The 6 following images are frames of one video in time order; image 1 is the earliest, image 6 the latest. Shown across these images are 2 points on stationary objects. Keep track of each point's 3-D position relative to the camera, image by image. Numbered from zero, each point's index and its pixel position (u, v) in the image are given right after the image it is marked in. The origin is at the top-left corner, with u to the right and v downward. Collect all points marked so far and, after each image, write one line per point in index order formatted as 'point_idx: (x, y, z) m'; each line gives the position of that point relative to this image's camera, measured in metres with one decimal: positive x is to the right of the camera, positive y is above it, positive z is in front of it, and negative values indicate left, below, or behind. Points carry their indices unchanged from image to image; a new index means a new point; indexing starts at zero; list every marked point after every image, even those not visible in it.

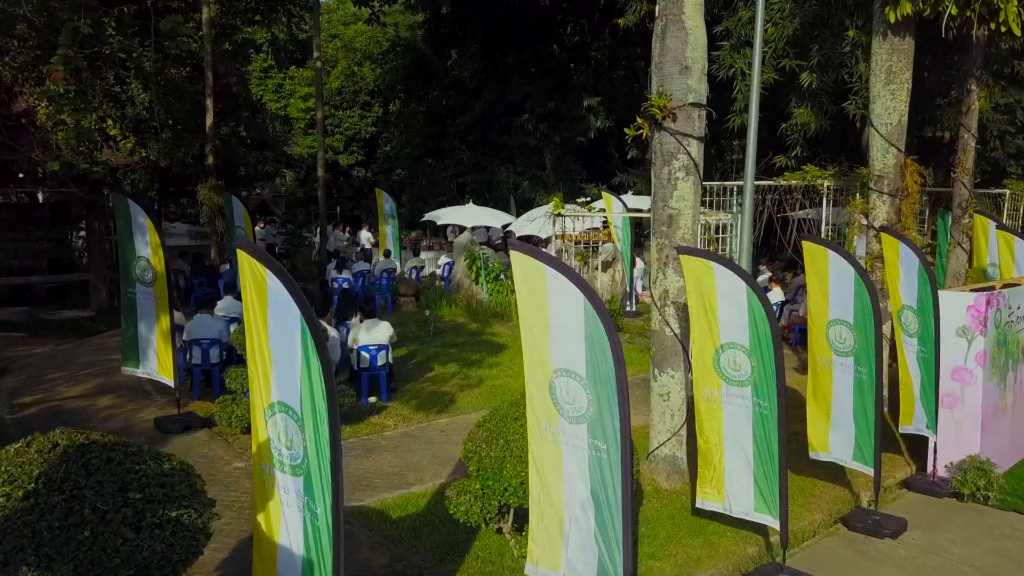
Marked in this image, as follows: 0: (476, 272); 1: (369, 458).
0: (-0.9, +0.4, +15.2) m
1: (-1.6, -2.0, +7.2) m
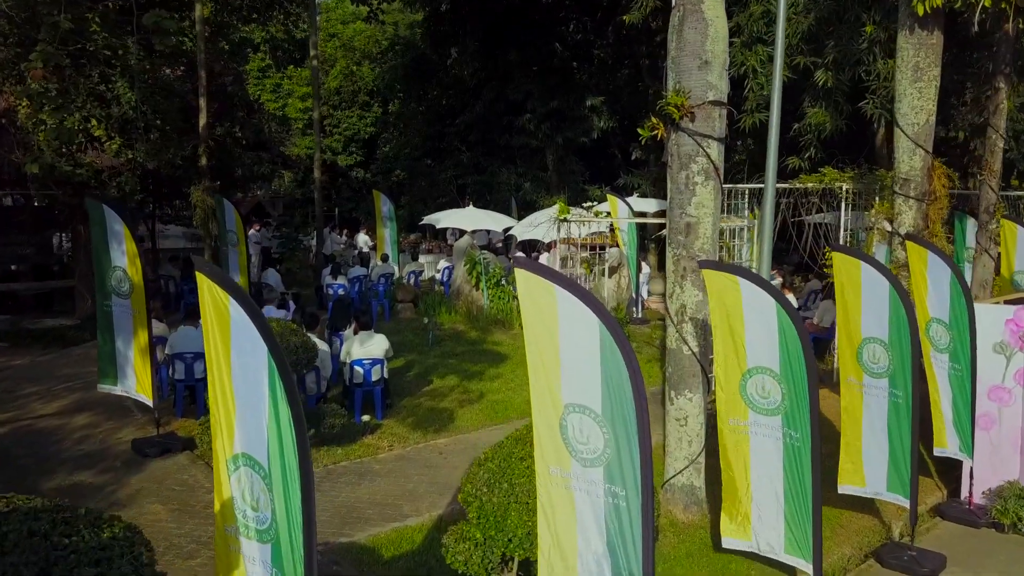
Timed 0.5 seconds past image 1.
0: (-0.8, +0.3, +14.7) m
1: (-1.6, -2.1, +6.7) m
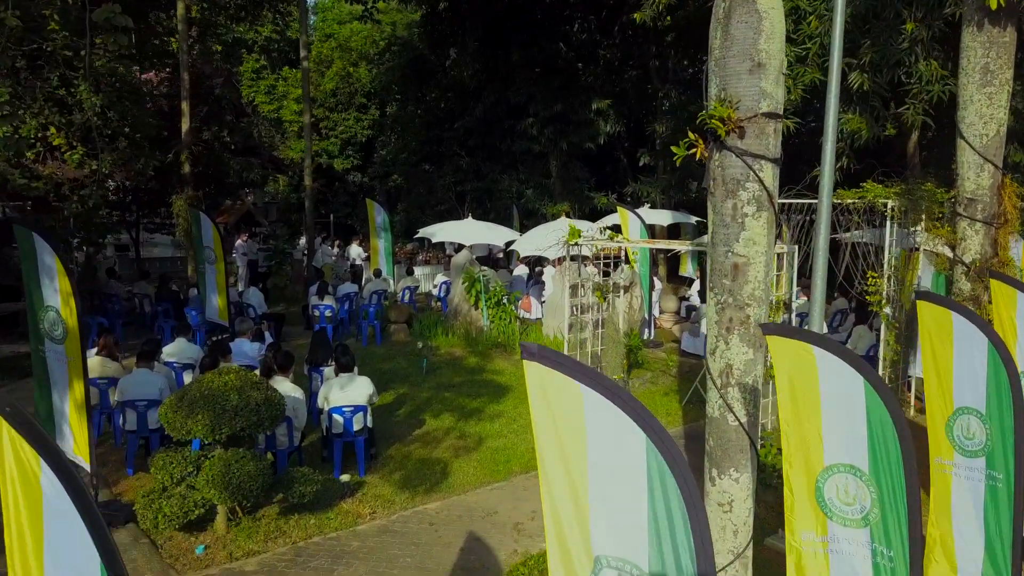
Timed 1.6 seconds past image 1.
0: (-0.8, -0.2, +13.6) m
1: (-1.6, -2.5, +5.6) m
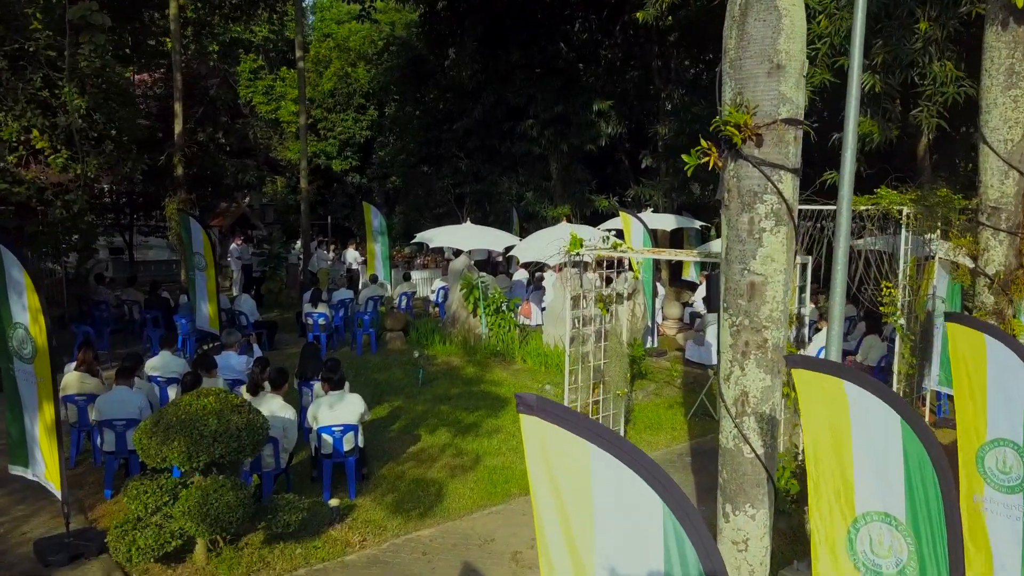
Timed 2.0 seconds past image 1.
0: (-0.8, -0.3, +13.2) m
1: (-1.6, -2.7, +5.2) m
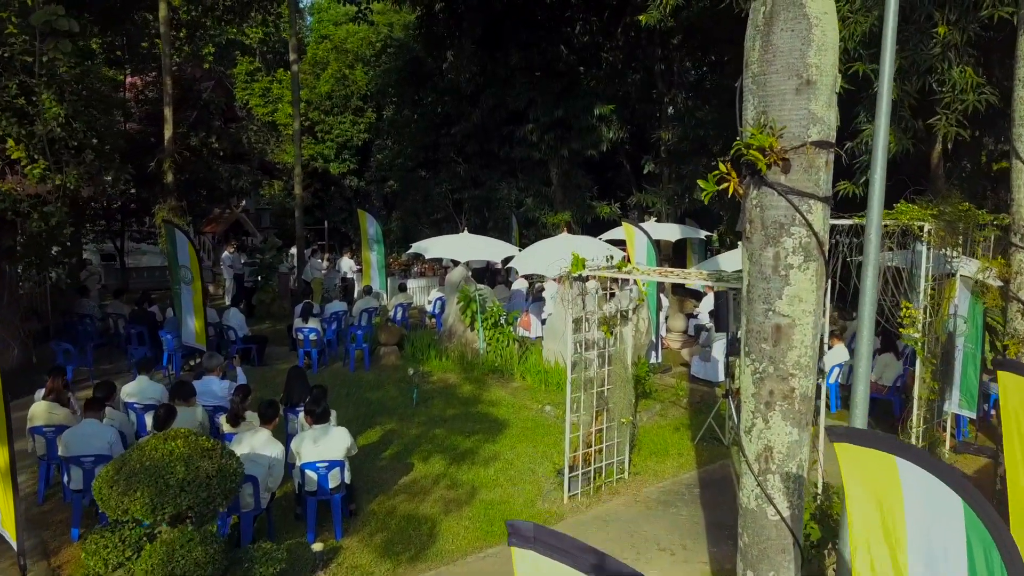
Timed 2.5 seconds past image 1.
0: (-0.8, -0.6, +12.7) m
1: (-1.6, -2.9, +4.7) m
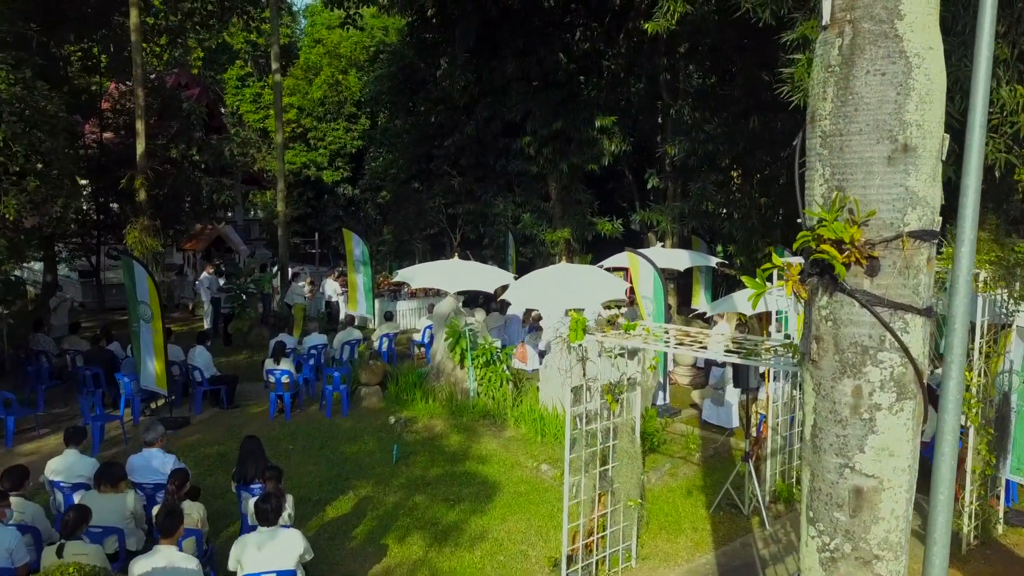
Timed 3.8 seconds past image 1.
0: (-1.0, -1.2, +11.6) m
1: (-1.7, -3.6, +3.6) m
